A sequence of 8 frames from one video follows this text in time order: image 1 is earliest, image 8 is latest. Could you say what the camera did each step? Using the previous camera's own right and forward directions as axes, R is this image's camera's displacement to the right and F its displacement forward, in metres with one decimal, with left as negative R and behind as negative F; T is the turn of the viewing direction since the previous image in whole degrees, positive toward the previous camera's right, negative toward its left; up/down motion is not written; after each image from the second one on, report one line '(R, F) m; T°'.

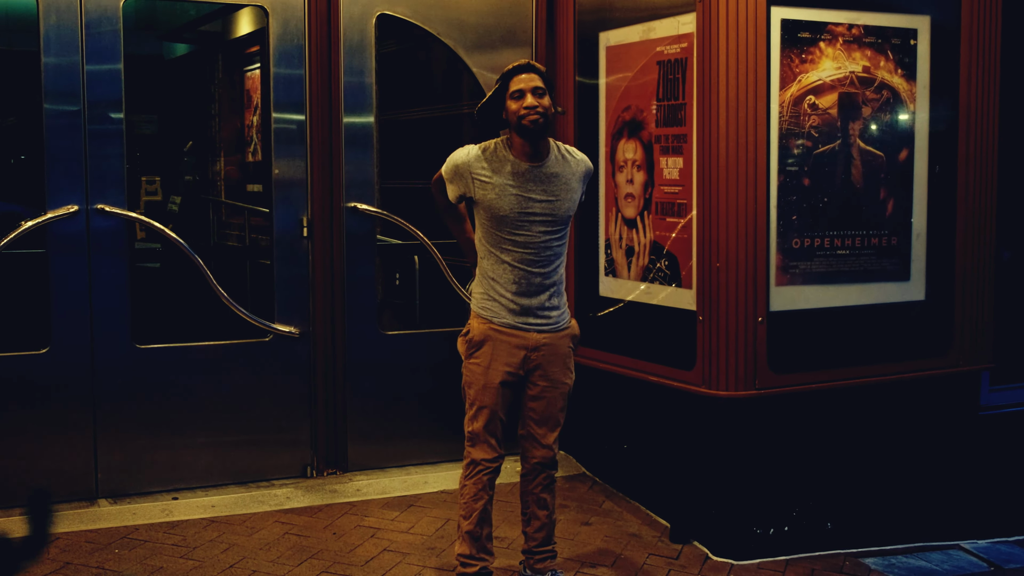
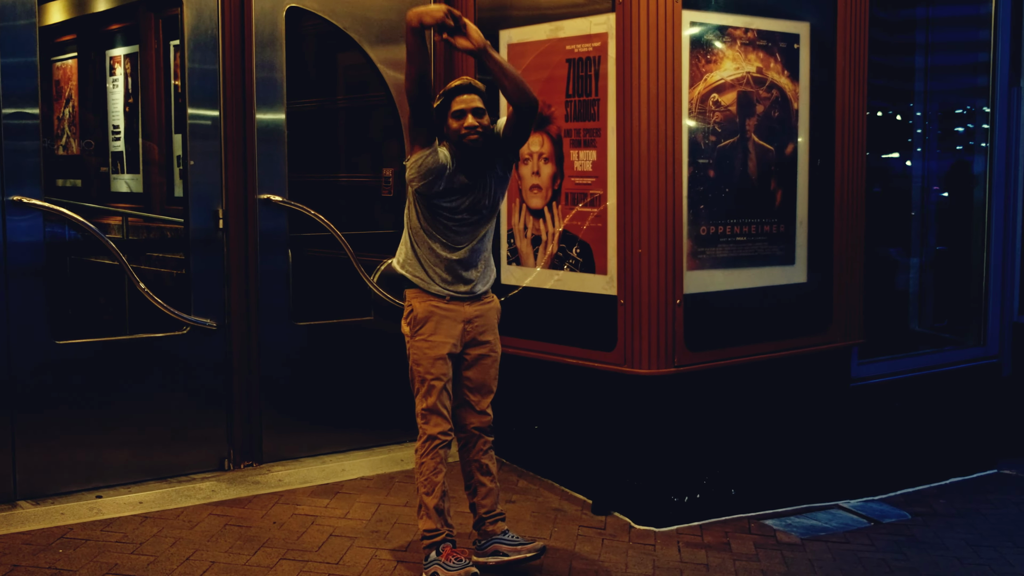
(-0.6, -0.1) m; +11°
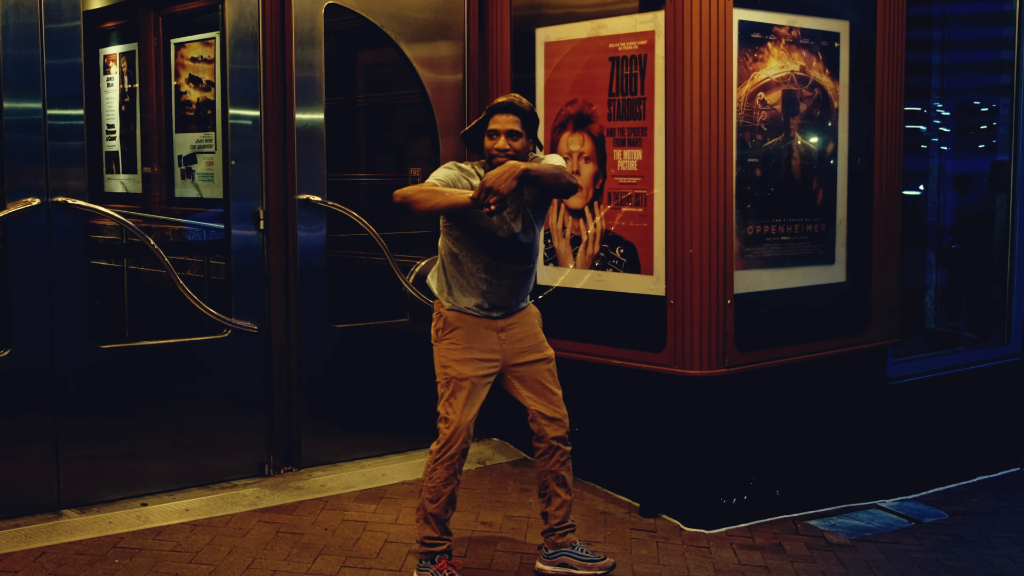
(-0.3, +0.1) m; +1°
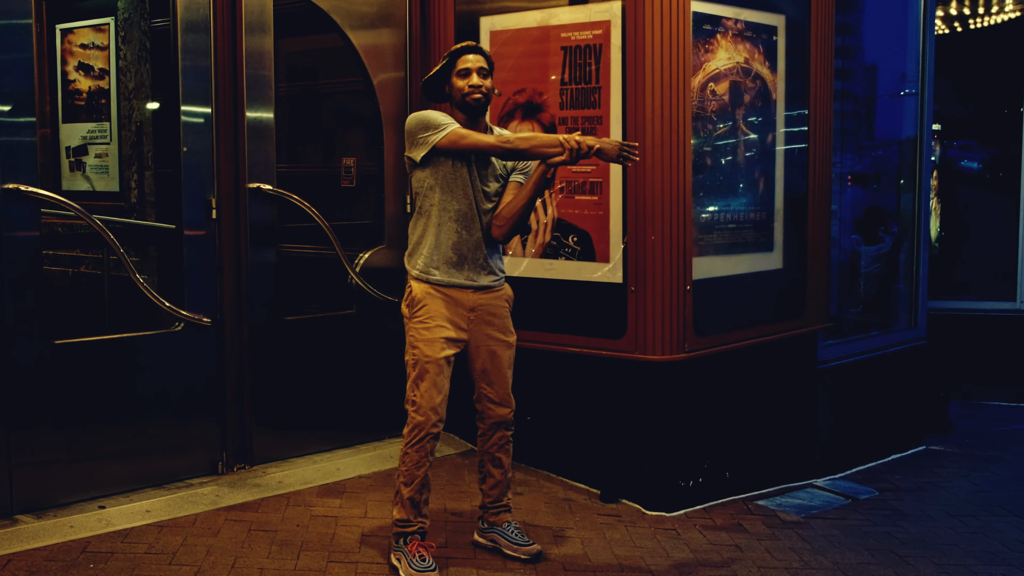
(-0.5, +0.1) m; +8°
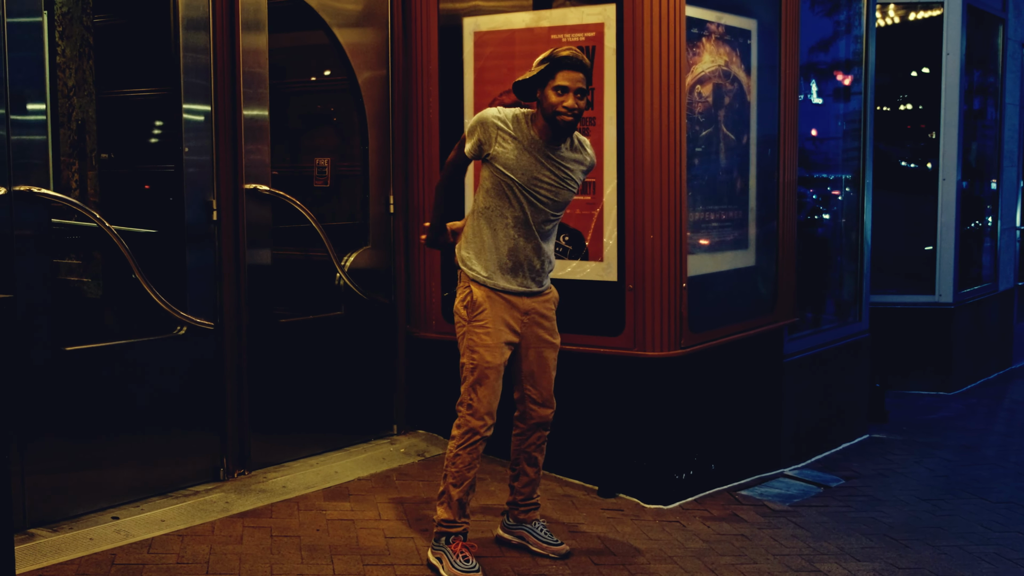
(-0.6, 0.0) m; +6°
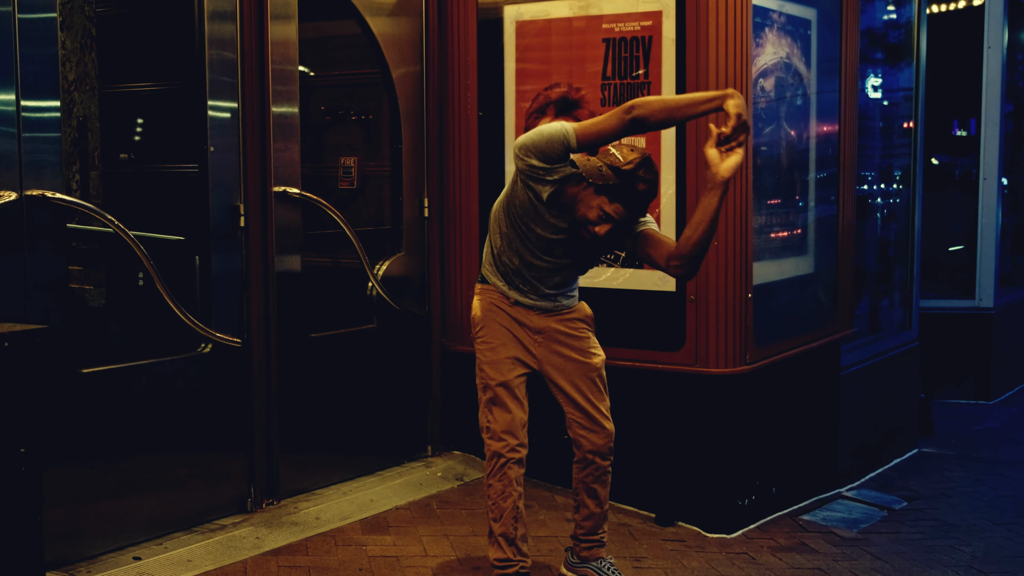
(-0.2, +0.4) m; 0°
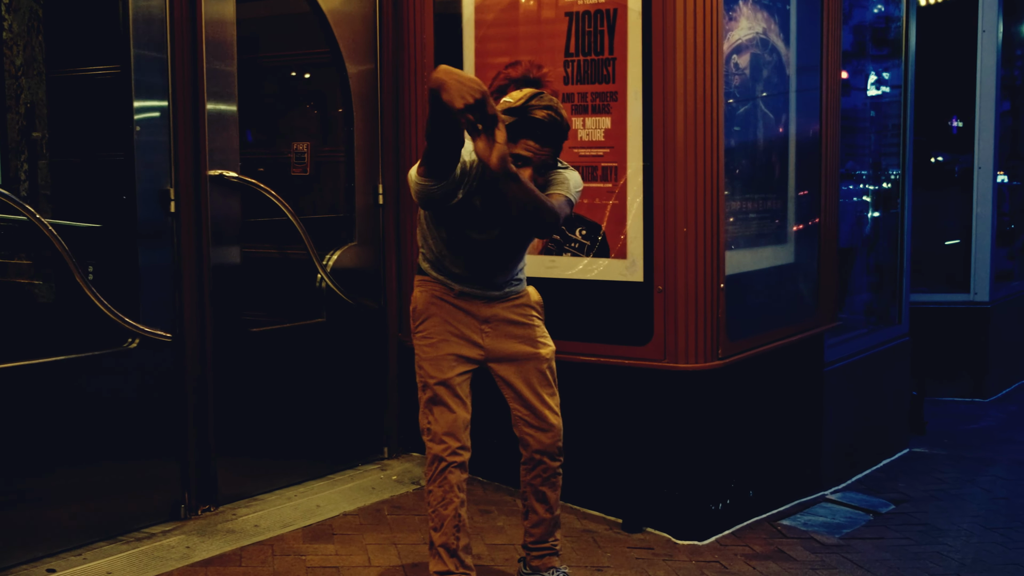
(+0.2, +0.3) m; 0°
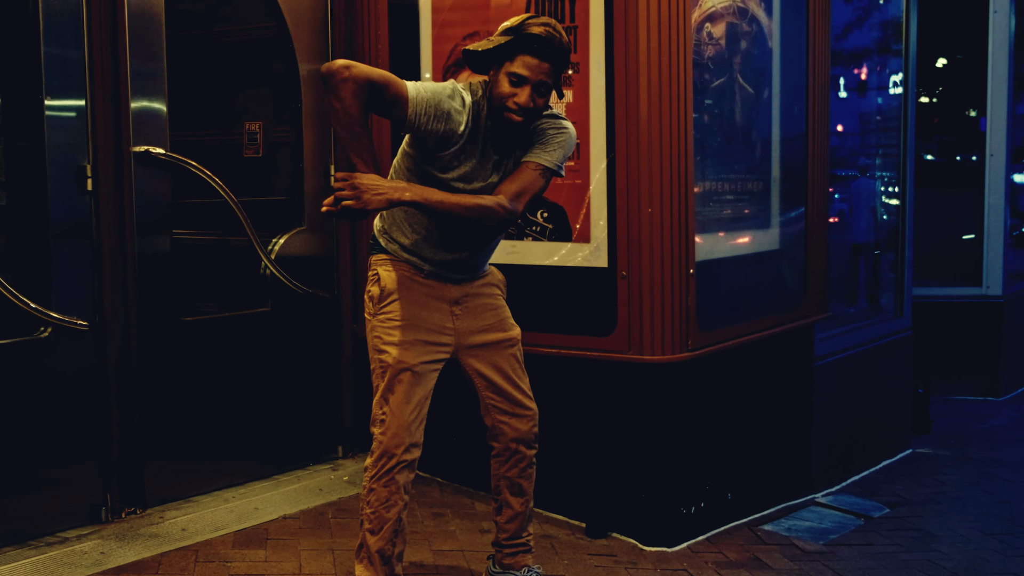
(+0.3, +0.3) m; -1°
